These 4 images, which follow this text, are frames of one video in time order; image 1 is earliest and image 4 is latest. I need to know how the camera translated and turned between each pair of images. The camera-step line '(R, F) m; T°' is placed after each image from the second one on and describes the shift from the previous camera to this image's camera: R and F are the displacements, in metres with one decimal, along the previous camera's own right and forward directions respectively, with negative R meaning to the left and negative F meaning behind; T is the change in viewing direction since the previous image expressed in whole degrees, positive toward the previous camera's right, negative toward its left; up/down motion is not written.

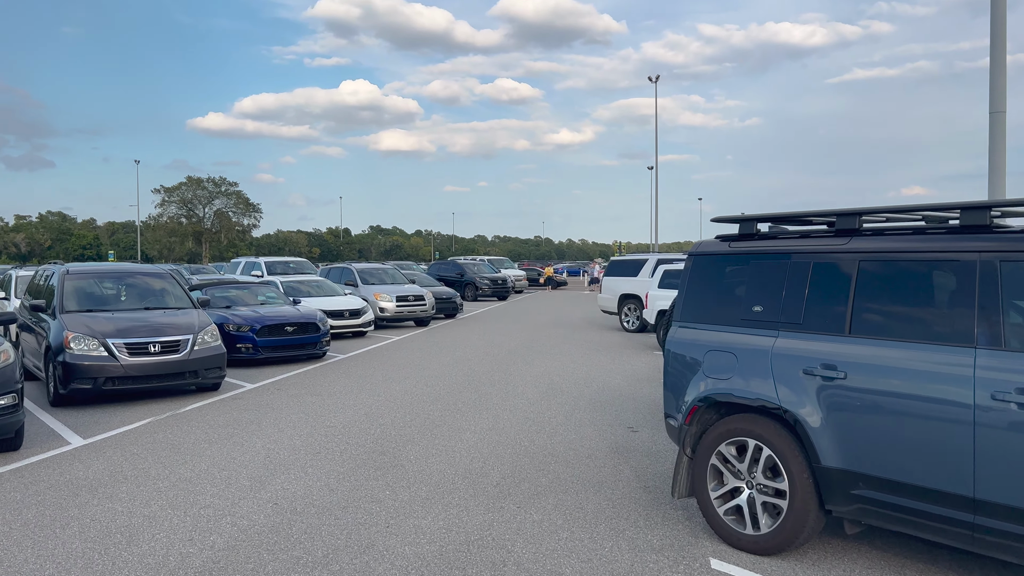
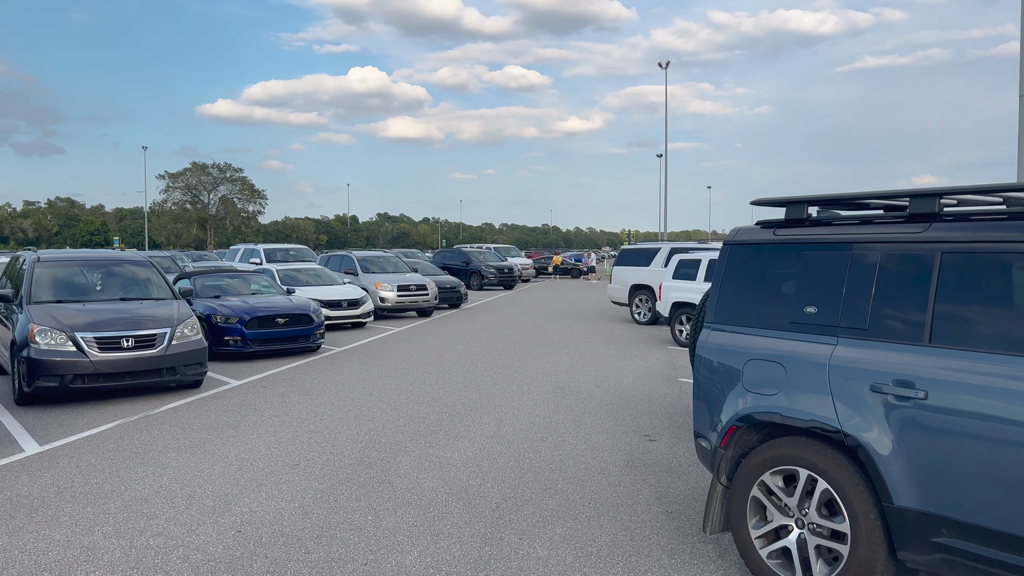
(0.0, +0.8) m; -1°
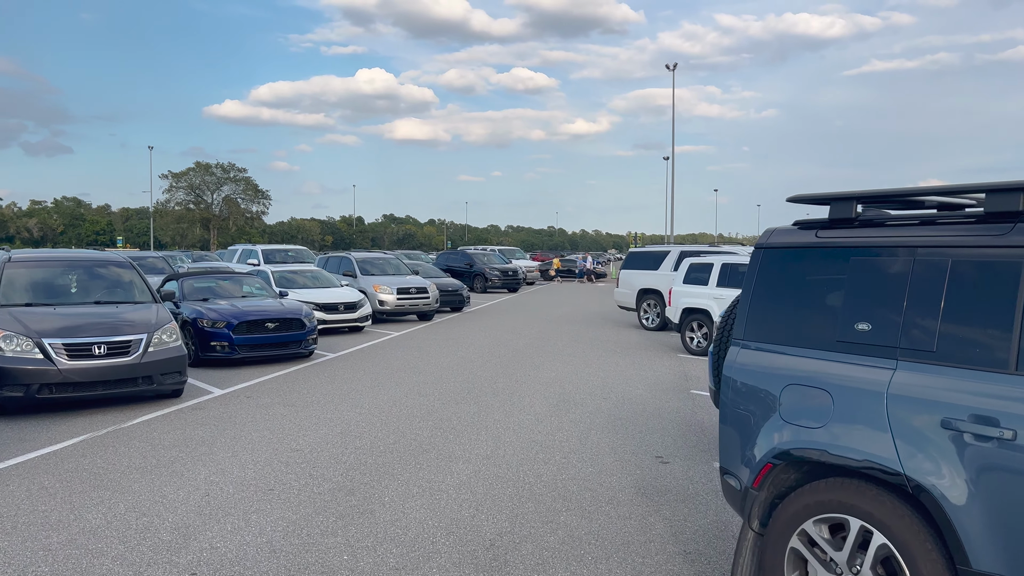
(0.0, +0.6) m; 0°
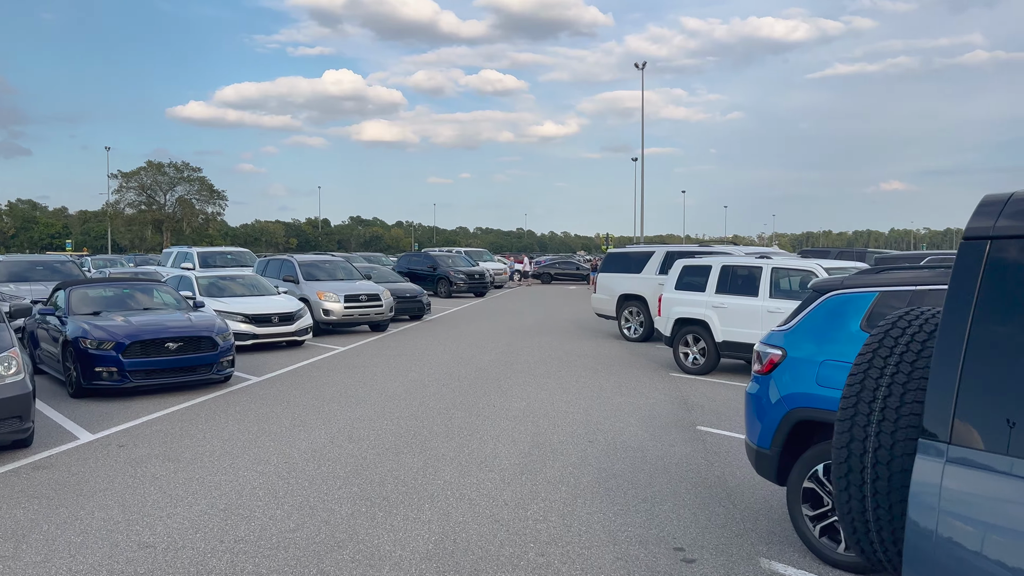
(+0.1, +2.1) m; +2°
